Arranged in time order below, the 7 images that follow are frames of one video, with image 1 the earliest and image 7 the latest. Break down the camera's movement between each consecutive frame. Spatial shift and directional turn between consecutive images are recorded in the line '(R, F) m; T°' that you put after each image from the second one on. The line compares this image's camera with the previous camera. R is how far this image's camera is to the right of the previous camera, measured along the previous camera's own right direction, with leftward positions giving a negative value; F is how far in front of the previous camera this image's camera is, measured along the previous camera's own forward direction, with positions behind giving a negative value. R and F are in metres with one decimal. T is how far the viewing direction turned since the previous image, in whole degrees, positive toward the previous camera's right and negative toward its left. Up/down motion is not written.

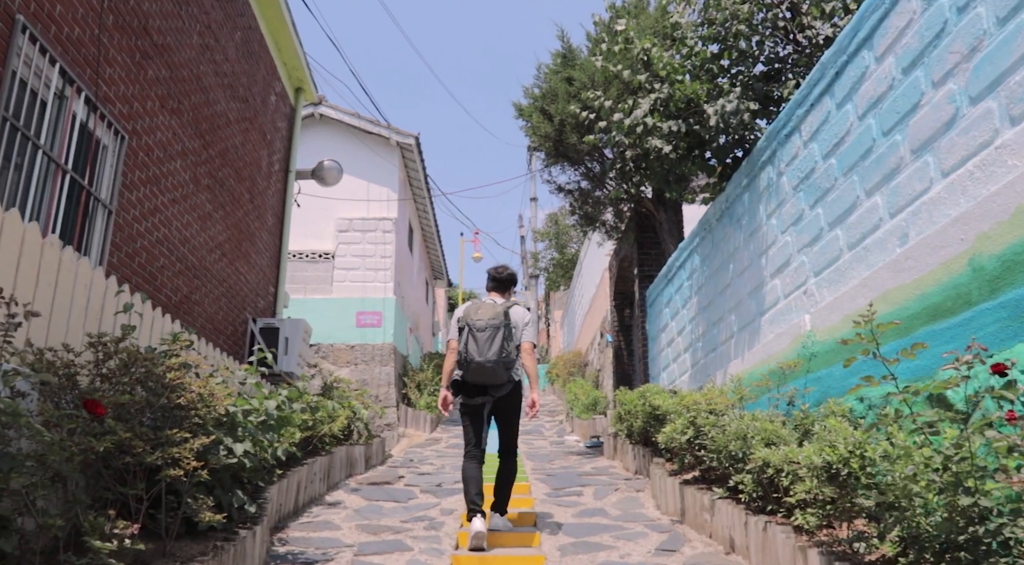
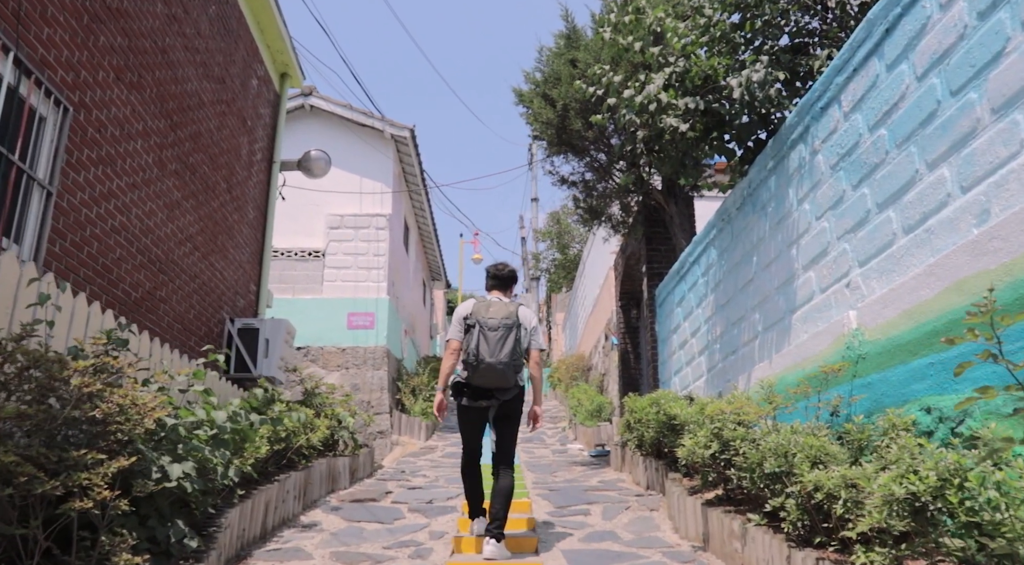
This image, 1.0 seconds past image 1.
(0.0, +0.6) m; 0°
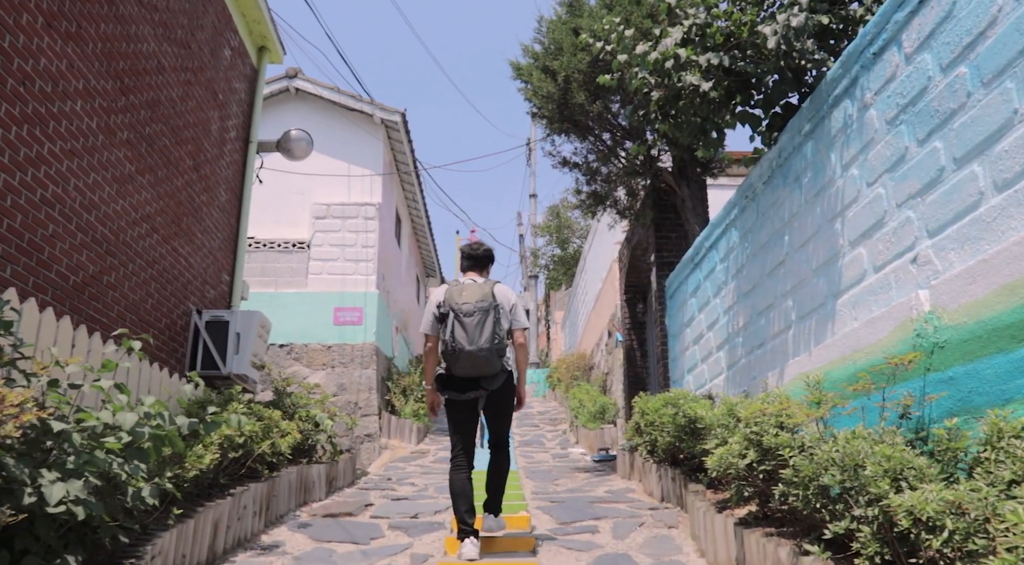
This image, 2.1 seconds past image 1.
(0.0, +0.7) m; 0°
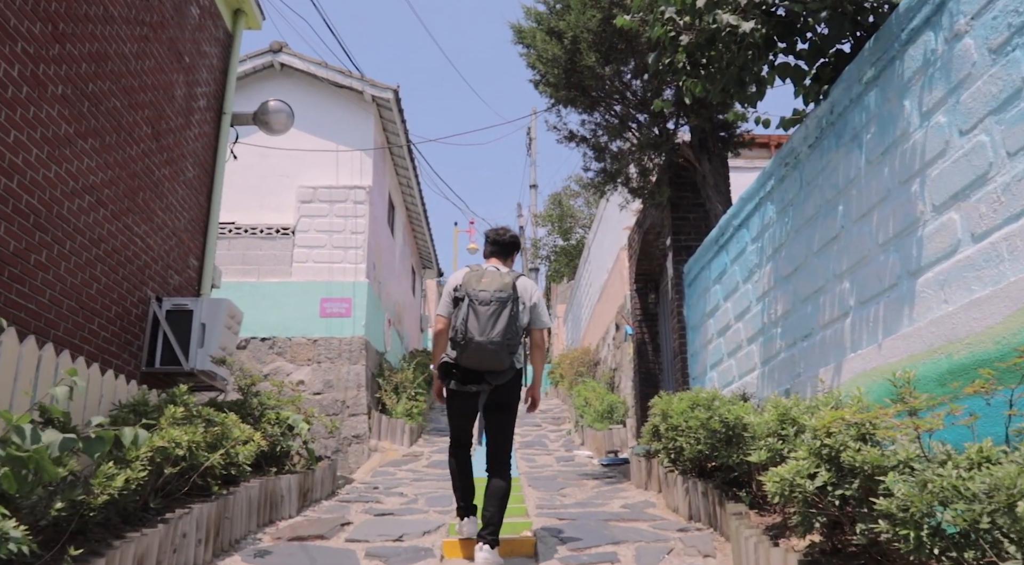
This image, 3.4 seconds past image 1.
(0.0, +0.8) m; 0°
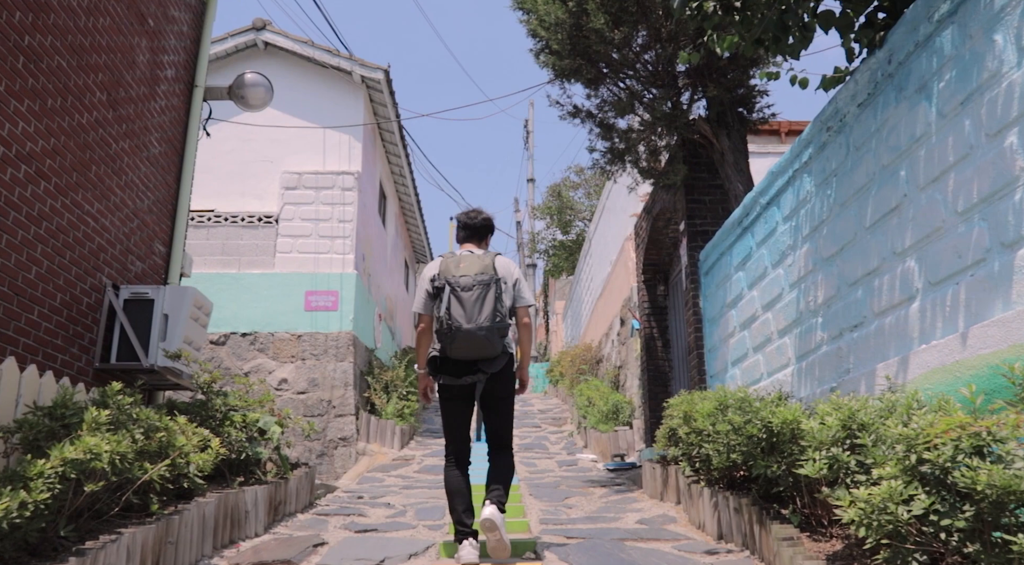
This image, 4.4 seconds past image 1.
(0.0, +0.6) m; 0°
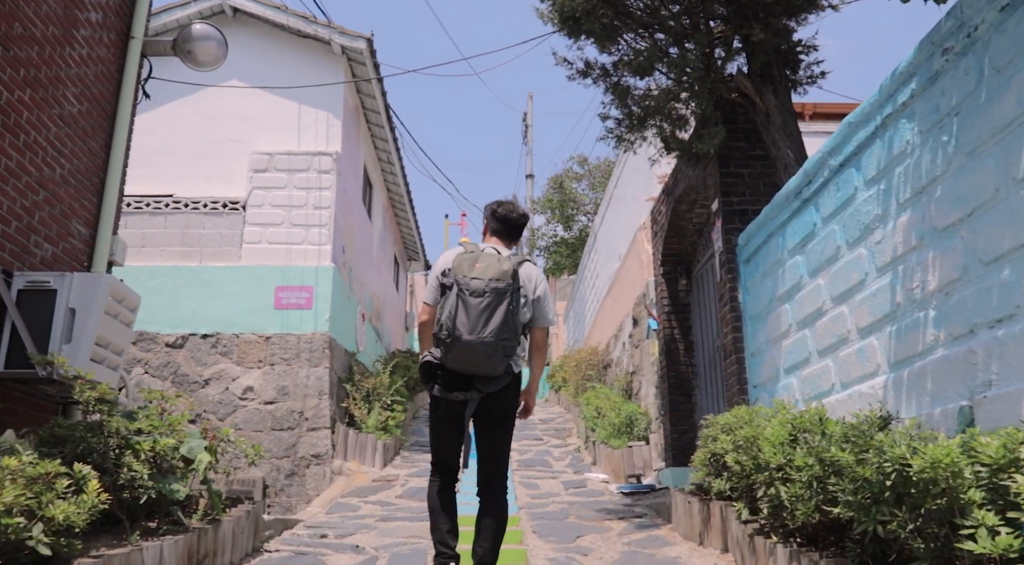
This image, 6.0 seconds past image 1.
(0.0, +1.1) m; 0°
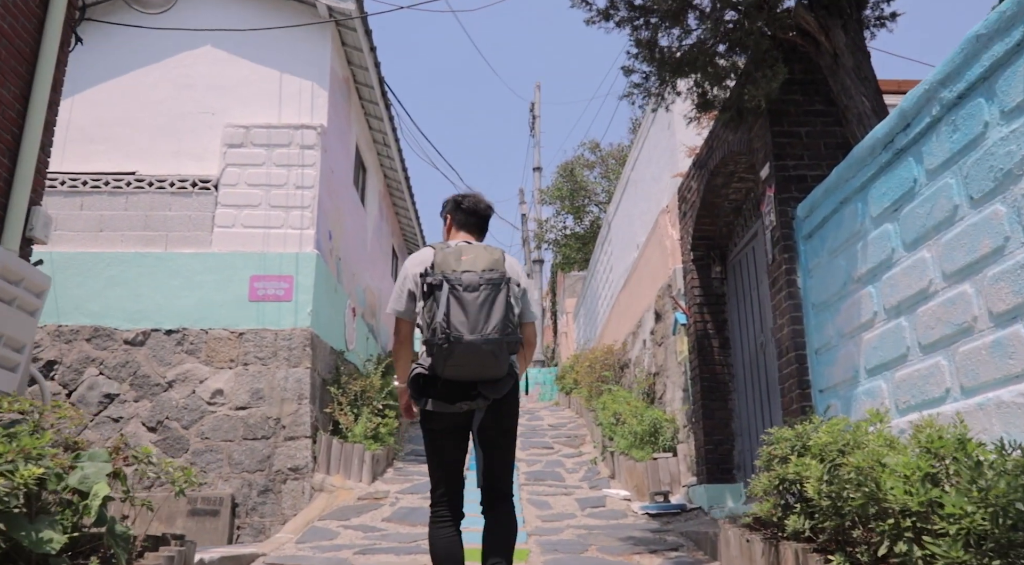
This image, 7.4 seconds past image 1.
(0.0, +0.9) m; -1°
